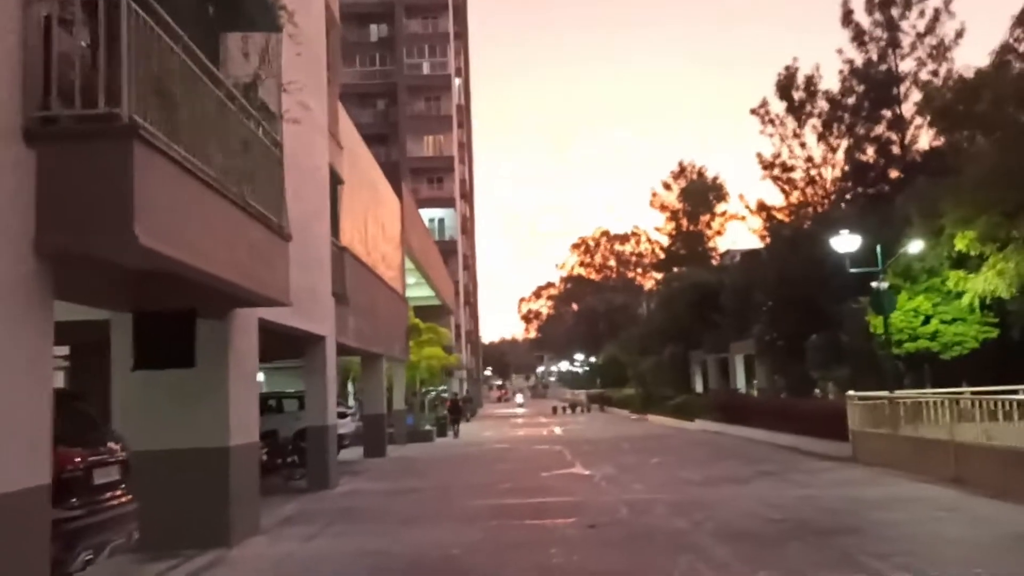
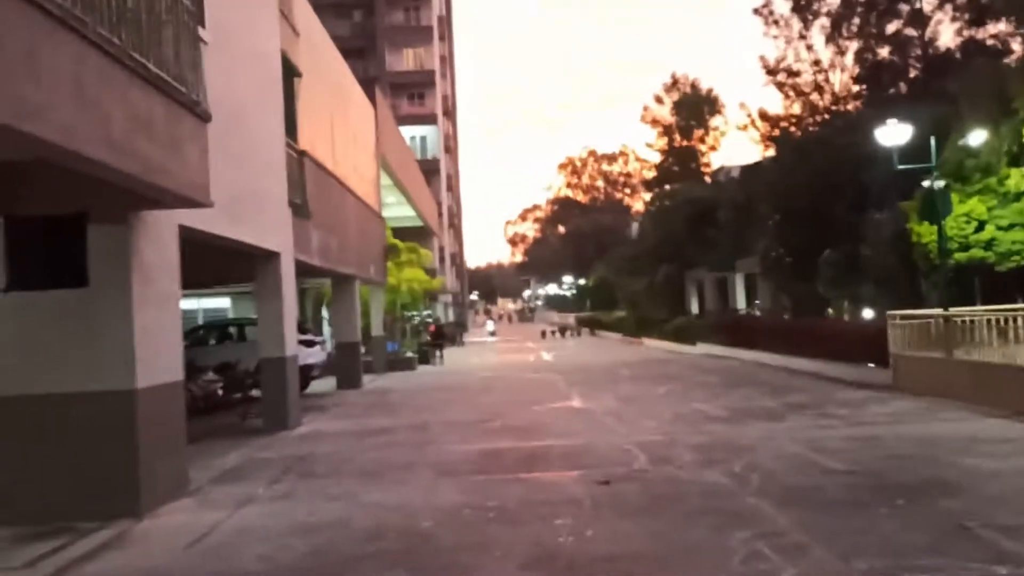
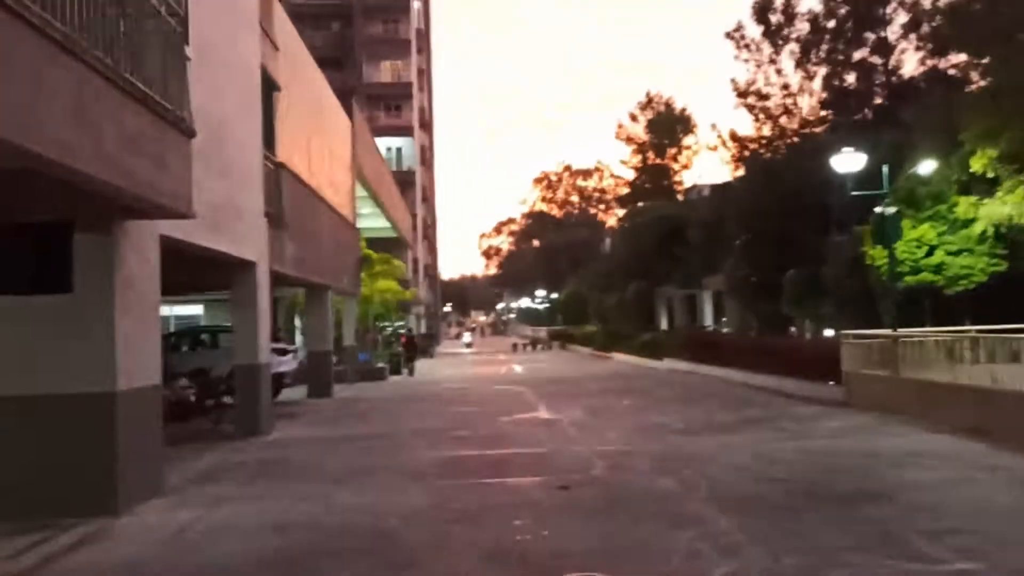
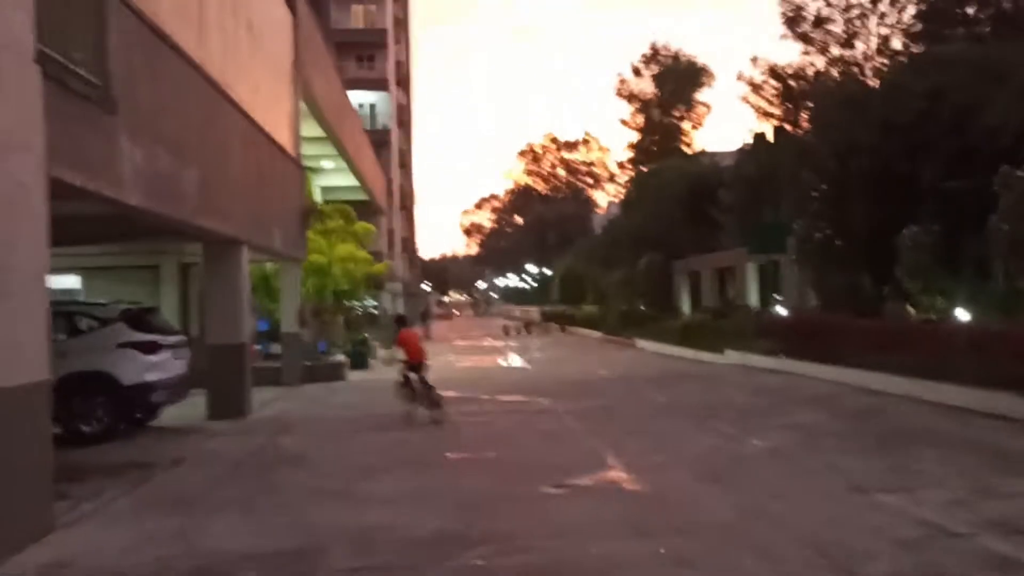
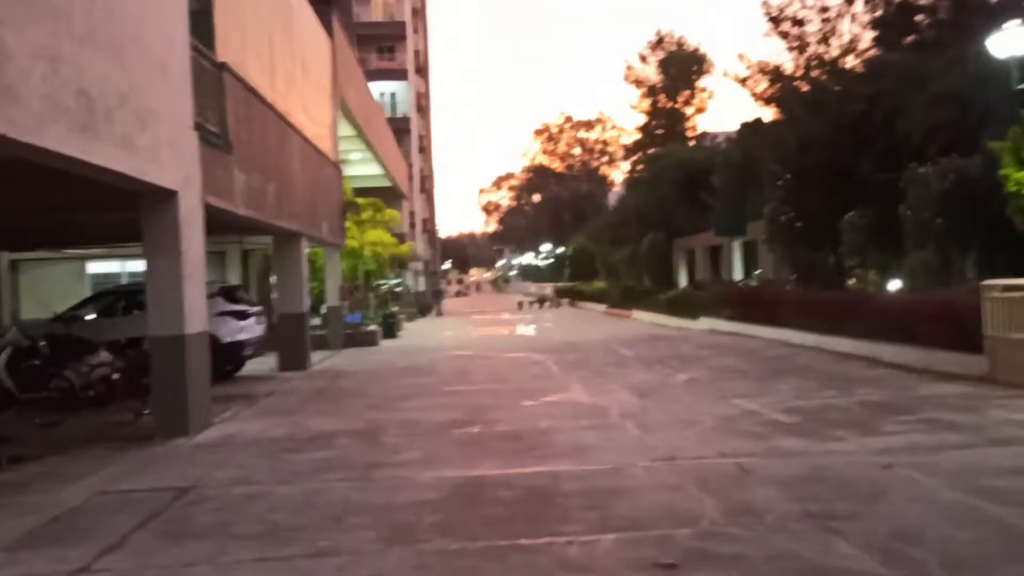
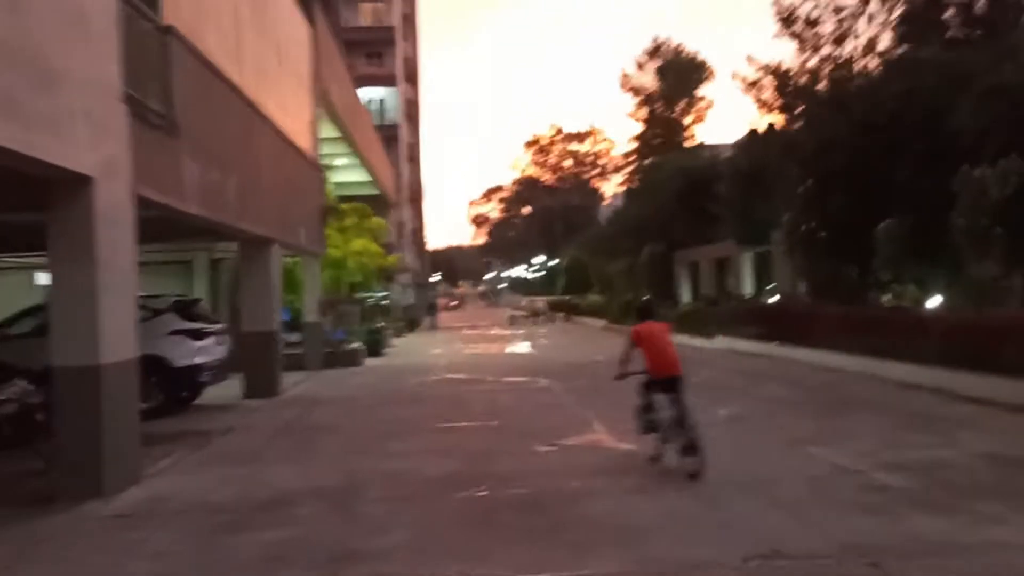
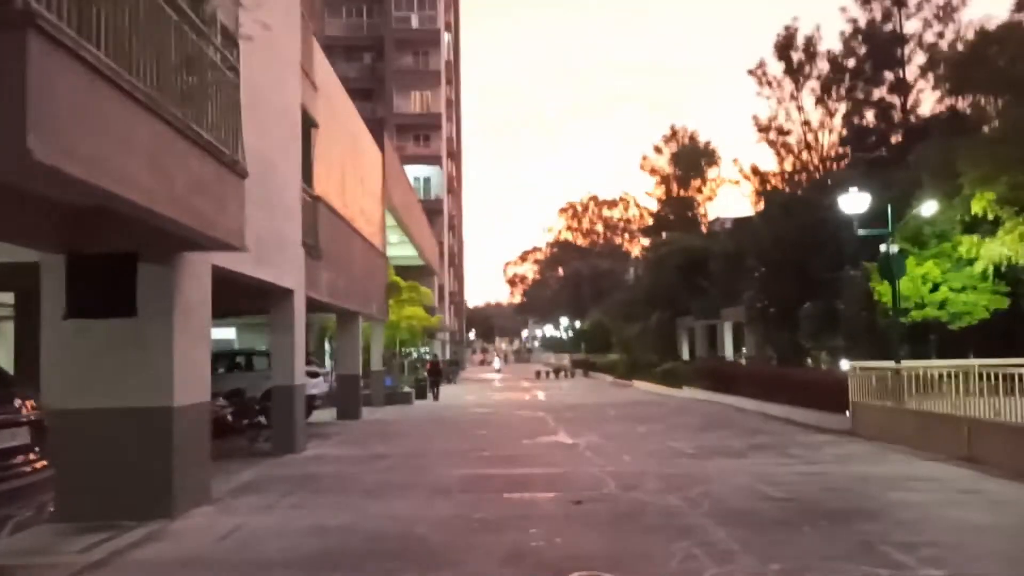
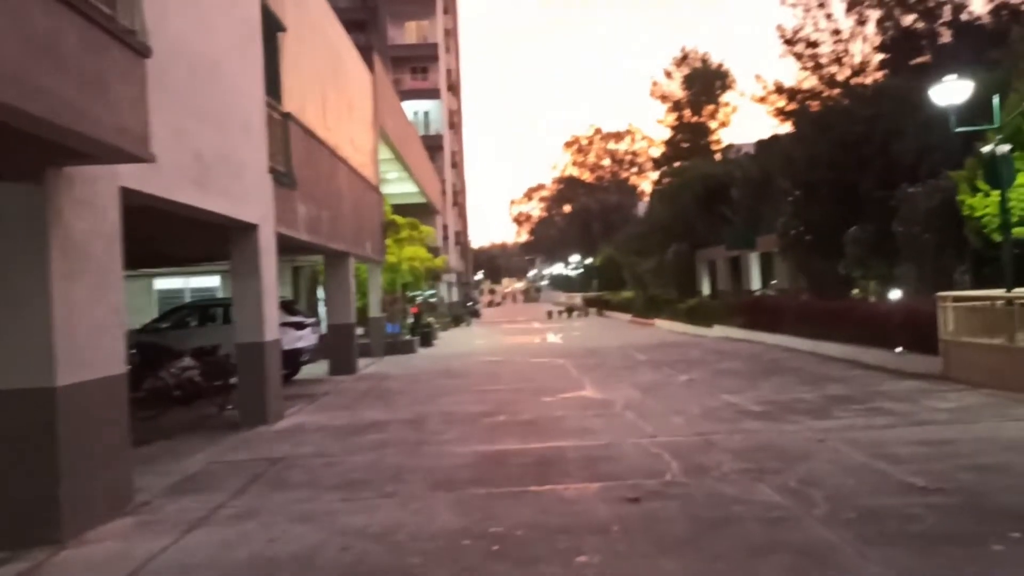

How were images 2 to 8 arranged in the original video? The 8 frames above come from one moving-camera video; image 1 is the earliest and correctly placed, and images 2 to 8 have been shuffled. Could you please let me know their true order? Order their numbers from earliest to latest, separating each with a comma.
7, 3, 2, 8, 5, 6, 4
